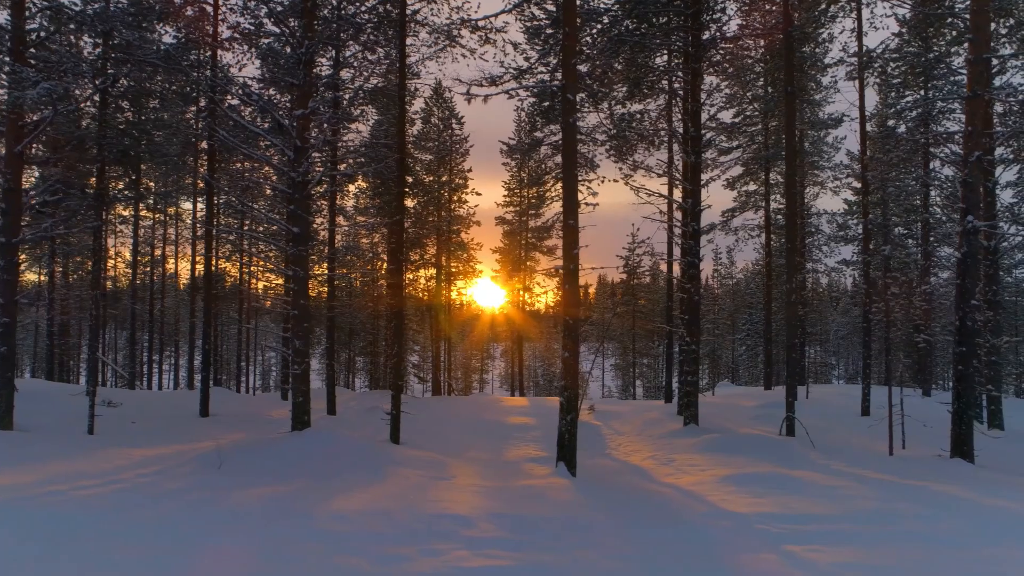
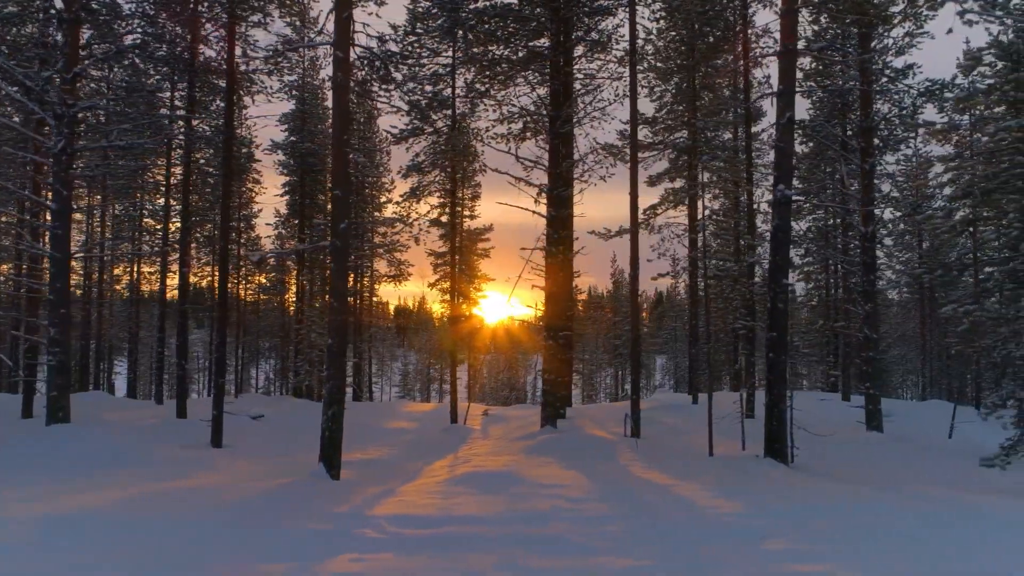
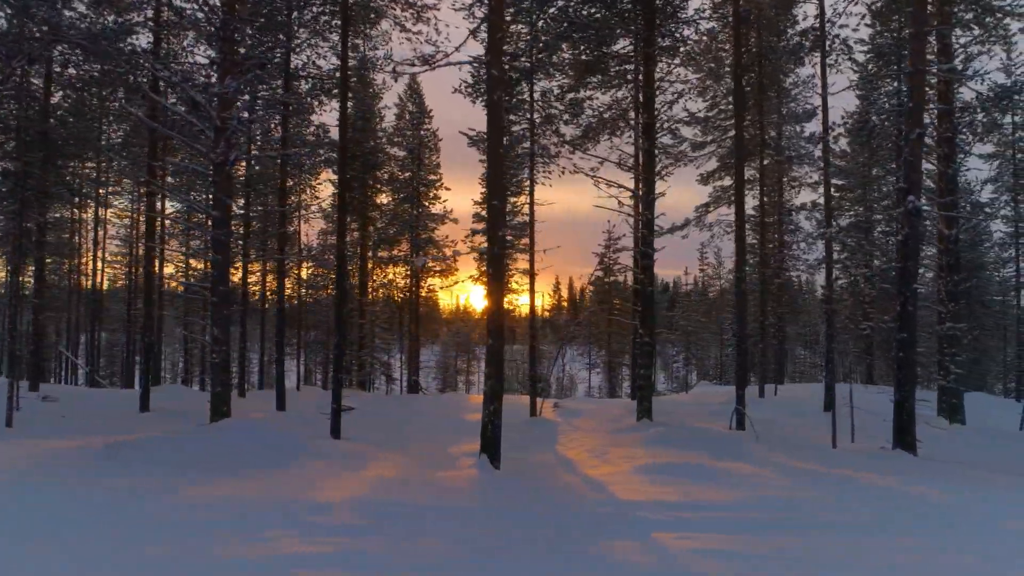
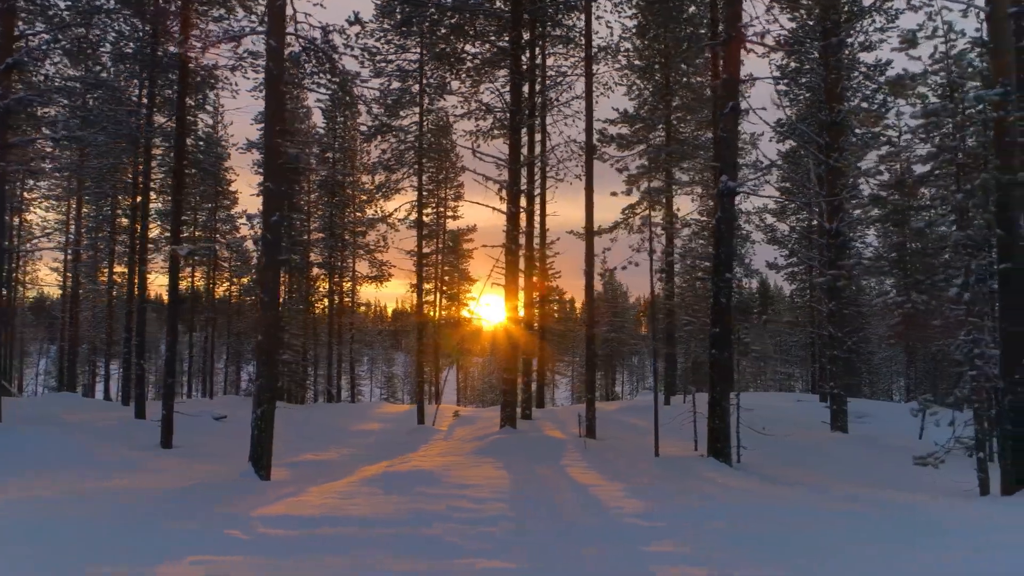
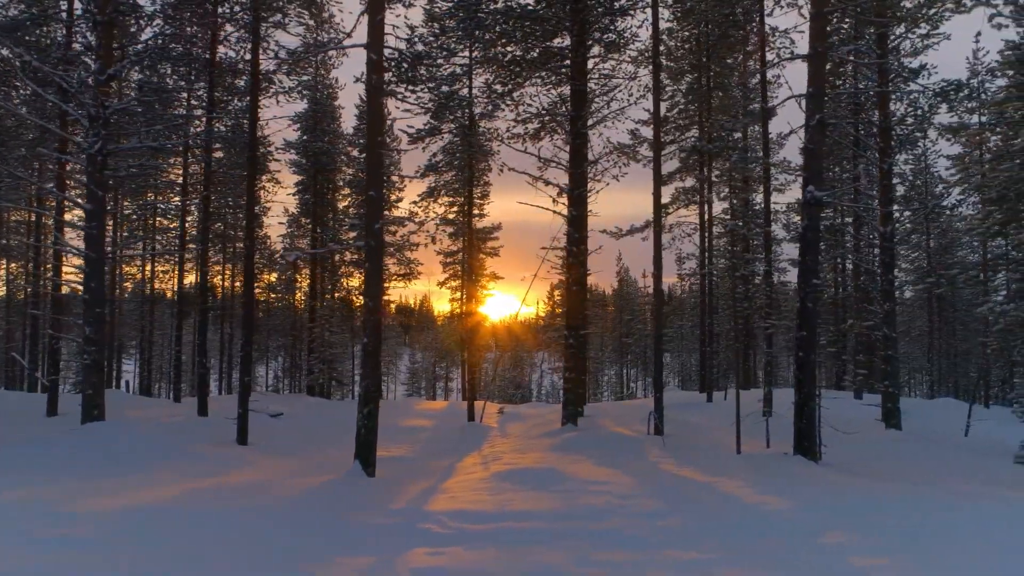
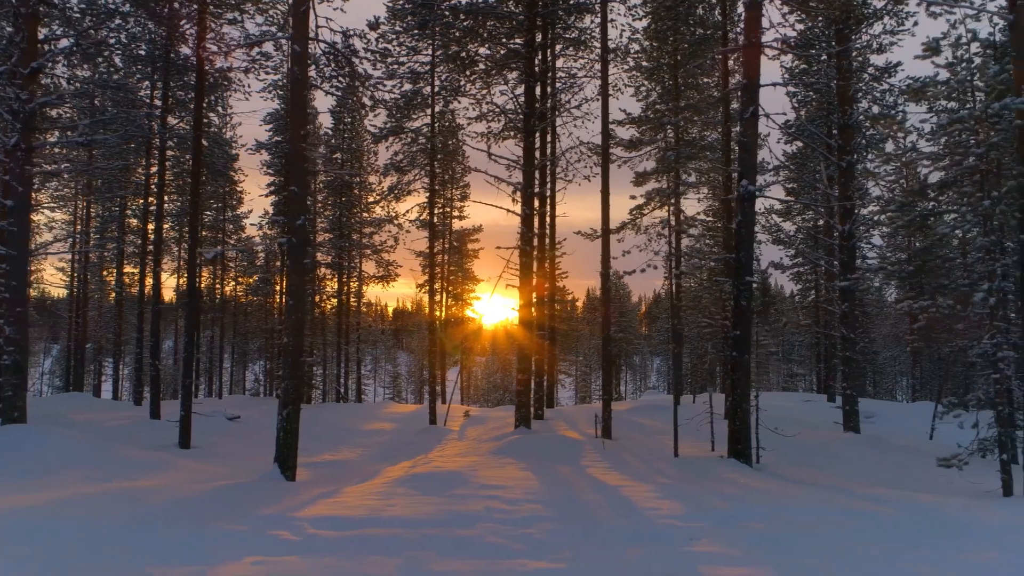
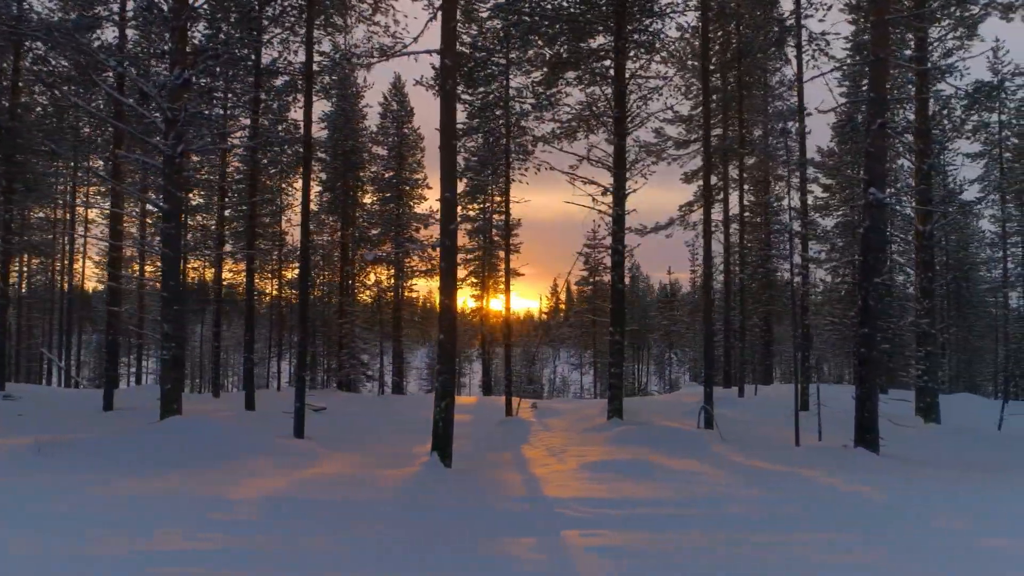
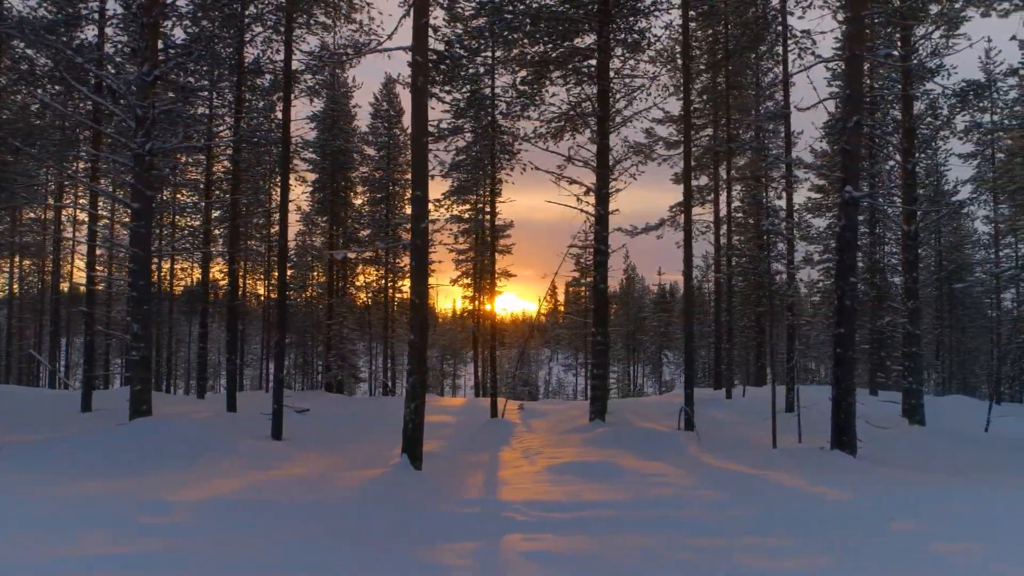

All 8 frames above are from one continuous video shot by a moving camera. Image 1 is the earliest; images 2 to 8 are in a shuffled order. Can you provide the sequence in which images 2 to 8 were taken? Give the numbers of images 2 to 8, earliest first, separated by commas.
3, 7, 8, 5, 2, 6, 4
